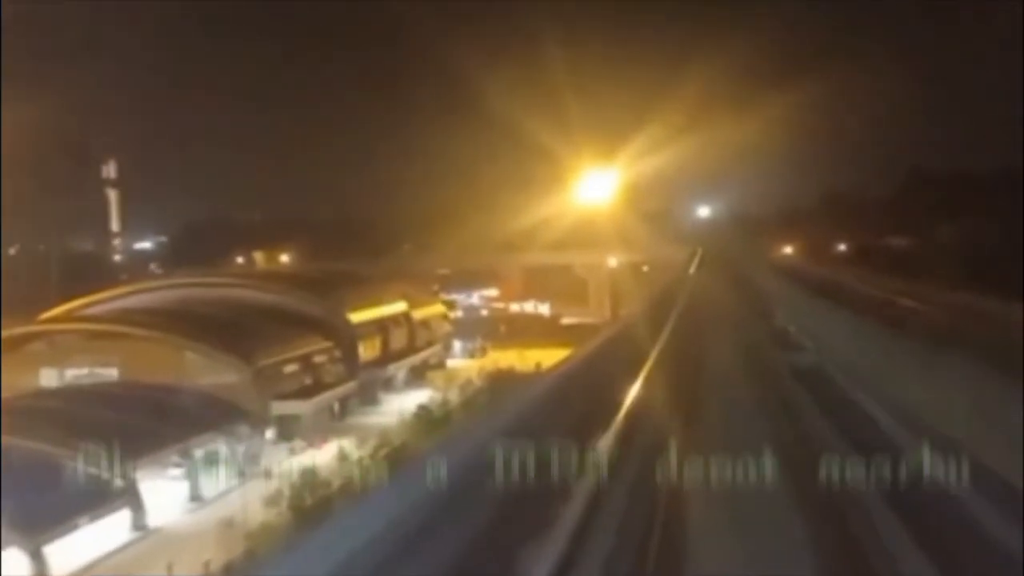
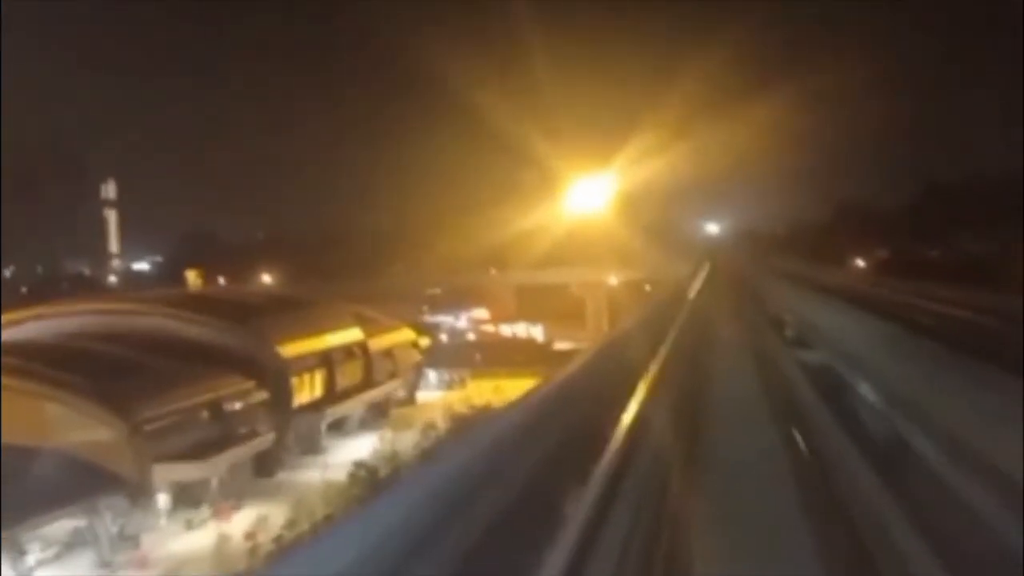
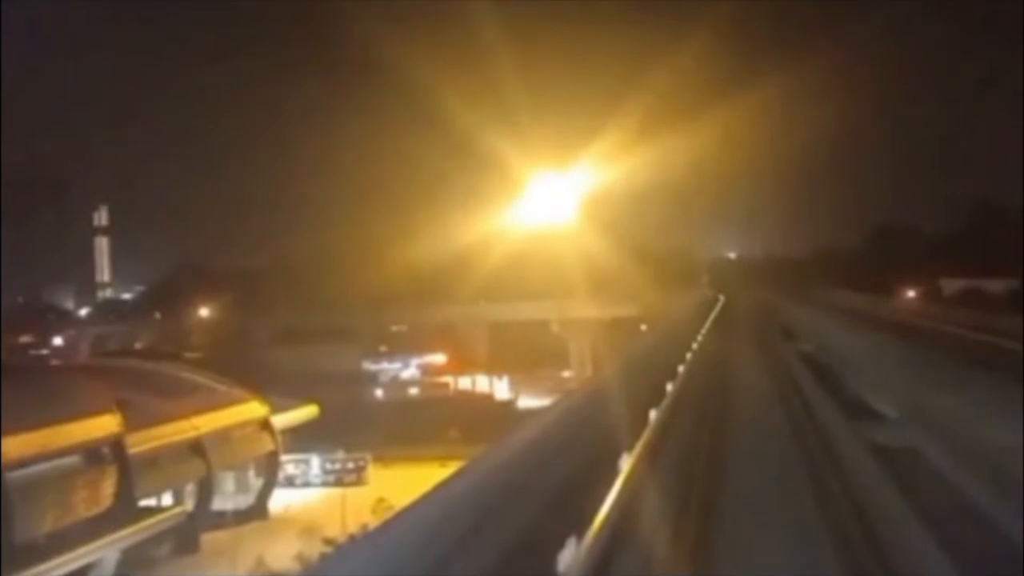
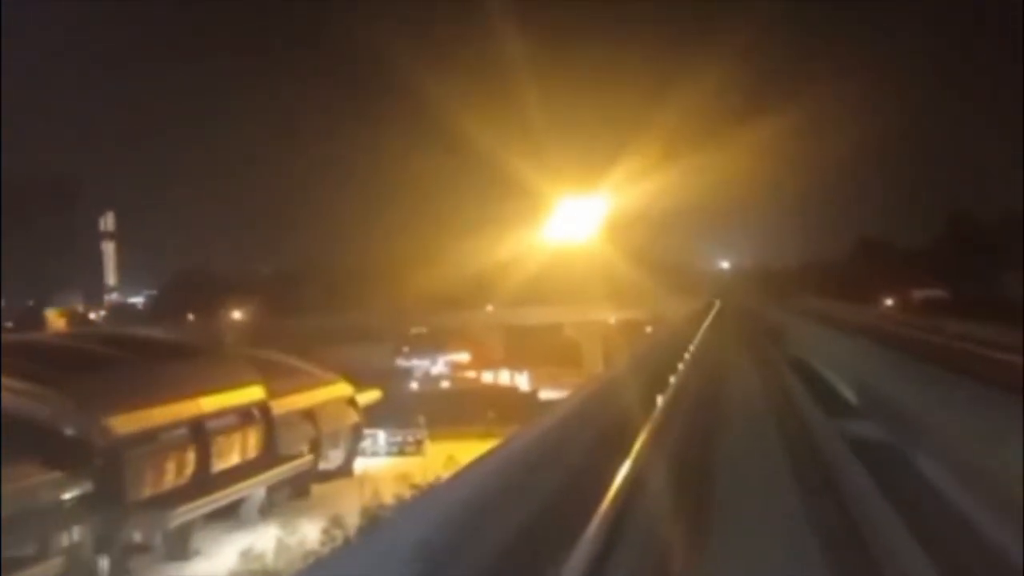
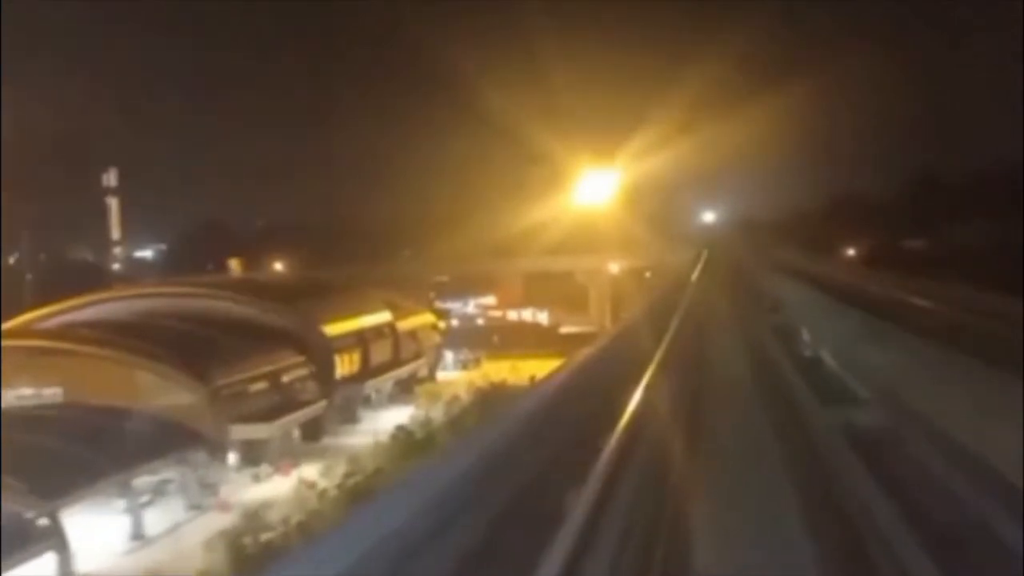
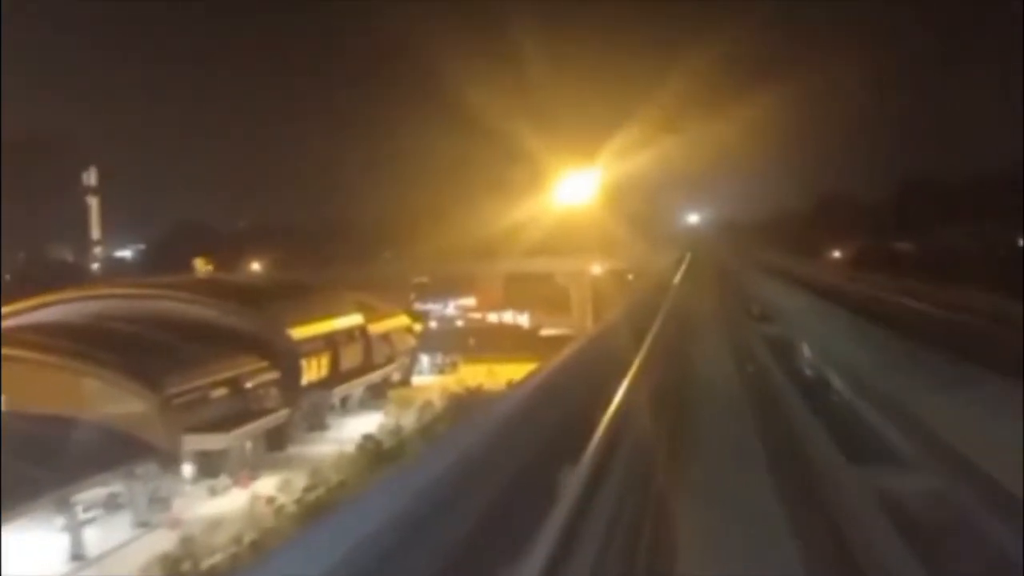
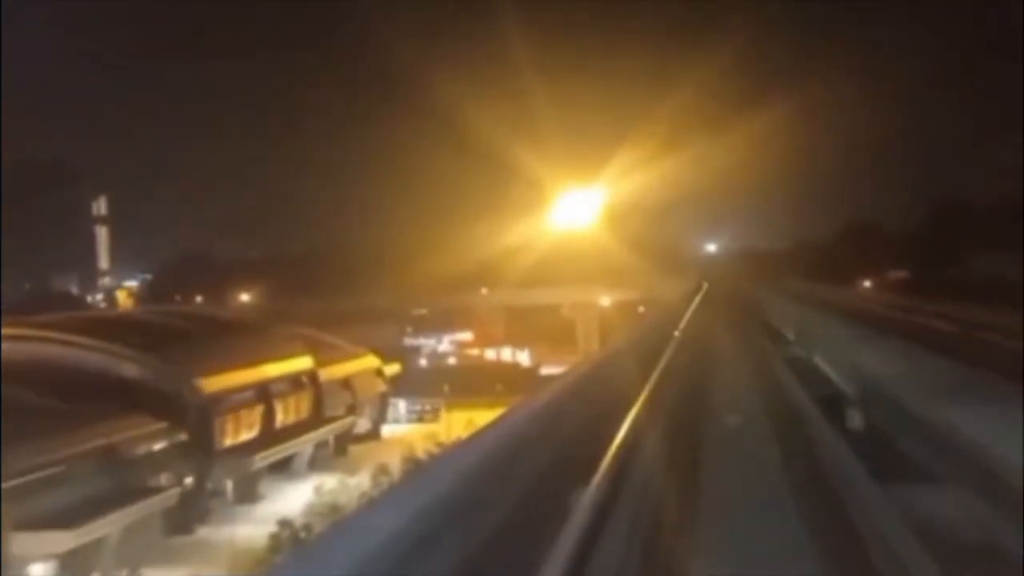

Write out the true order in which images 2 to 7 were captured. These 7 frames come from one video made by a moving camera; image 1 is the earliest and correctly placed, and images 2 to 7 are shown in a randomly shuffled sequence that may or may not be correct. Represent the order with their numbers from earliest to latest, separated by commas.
5, 6, 2, 7, 4, 3
